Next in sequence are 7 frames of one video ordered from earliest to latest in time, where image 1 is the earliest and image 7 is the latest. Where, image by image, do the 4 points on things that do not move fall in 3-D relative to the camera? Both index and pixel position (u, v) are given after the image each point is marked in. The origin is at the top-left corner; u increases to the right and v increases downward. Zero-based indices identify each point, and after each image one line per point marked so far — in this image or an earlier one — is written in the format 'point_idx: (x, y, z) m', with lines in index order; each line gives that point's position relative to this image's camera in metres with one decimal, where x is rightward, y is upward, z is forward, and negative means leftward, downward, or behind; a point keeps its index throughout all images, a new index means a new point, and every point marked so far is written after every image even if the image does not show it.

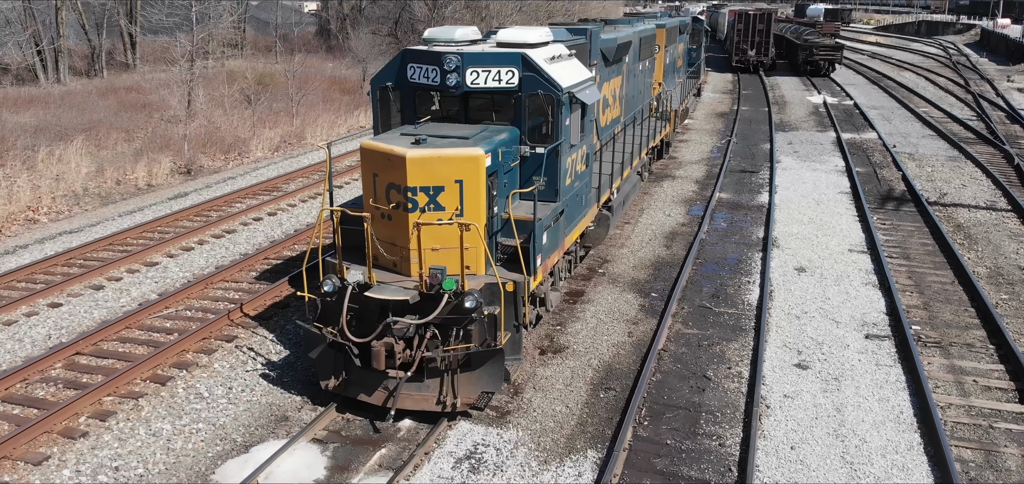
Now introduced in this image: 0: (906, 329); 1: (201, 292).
0: (+4.7, -1.0, +8.7) m
1: (-4.2, -0.7, +9.7) m
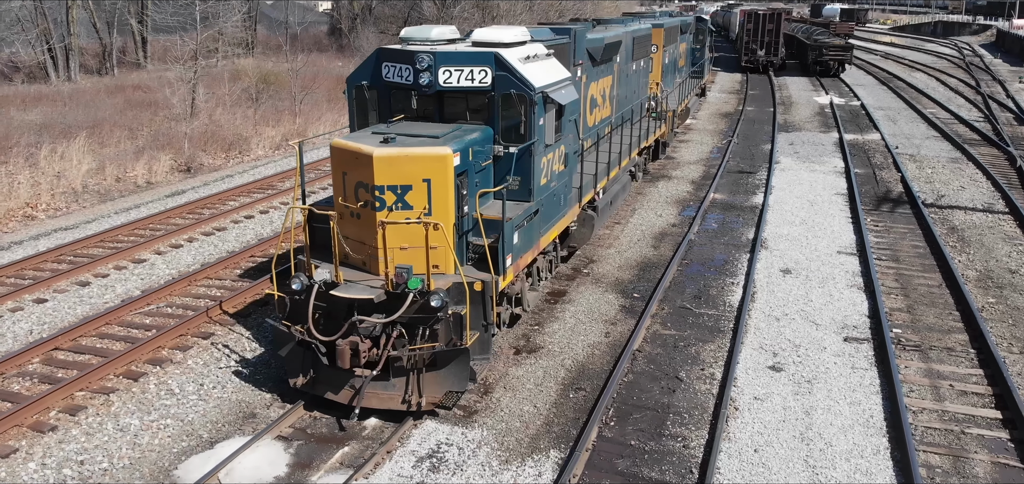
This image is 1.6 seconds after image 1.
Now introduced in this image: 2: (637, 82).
0: (+4.4, -1.1, +8.6) m
1: (-4.5, -0.6, +9.8) m
2: (+2.9, +3.7, +16.4) m
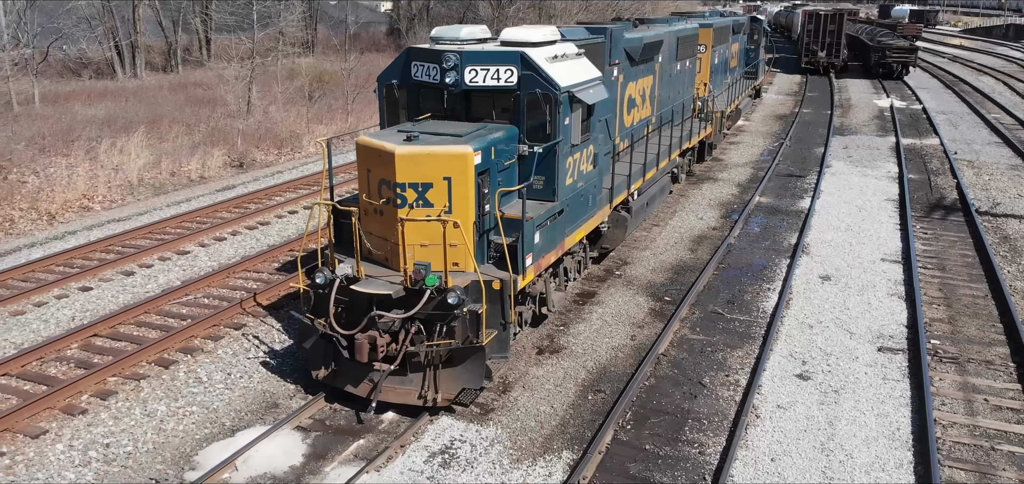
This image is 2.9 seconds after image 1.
0: (+4.7, -1.2, +8.3) m
1: (-4.1, -0.5, +10.1) m
2: (+3.8, +3.6, +16.1) m
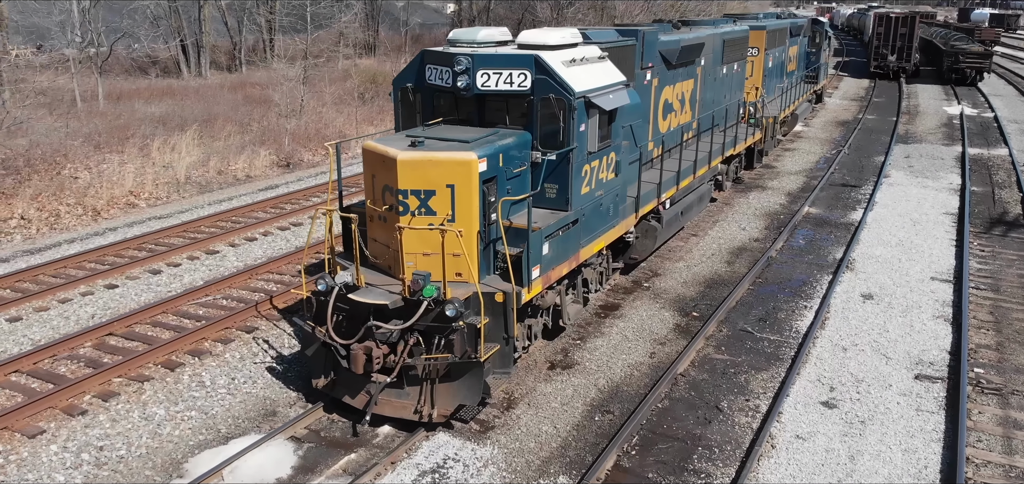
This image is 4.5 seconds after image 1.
0: (+4.8, -1.4, +7.6) m
1: (-3.8, -0.6, +10.1) m
2: (+4.7, +3.4, +15.5) m
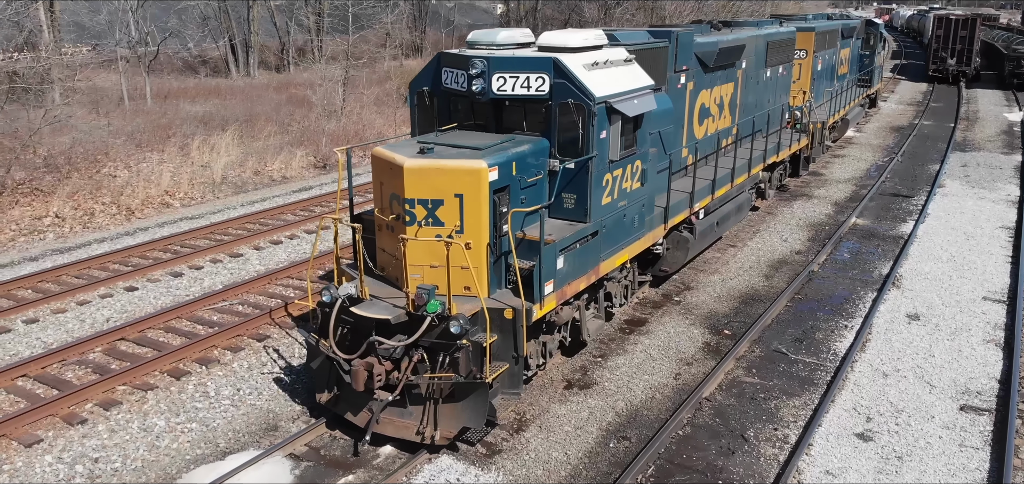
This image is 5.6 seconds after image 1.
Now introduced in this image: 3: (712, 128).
0: (+4.9, -1.6, +7.0) m
1: (-3.5, -0.6, +10.0) m
2: (+5.3, +3.2, +14.8) m
3: (+3.2, +1.8, +11.6) m
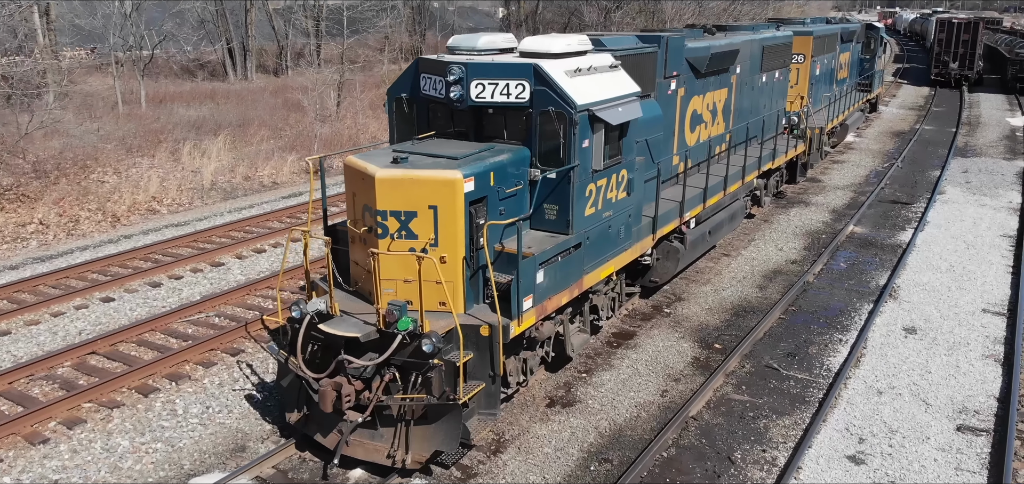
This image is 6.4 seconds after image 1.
0: (+4.7, -1.7, +6.7) m
1: (-3.7, -0.8, +9.7) m
2: (+5.2, +3.0, +14.6) m
3: (+3.1, +1.7, +11.4) m
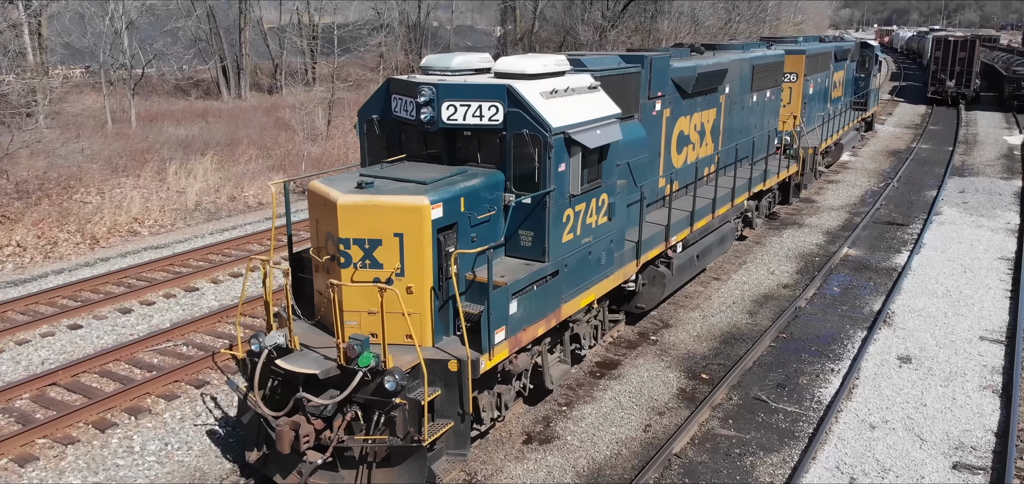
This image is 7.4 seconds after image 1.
0: (+4.5, -2.0, +6.4) m
1: (-3.9, -1.1, +9.4) m
2: (+4.9, +2.6, +14.3) m
3: (+2.8, +1.3, +11.1) m
